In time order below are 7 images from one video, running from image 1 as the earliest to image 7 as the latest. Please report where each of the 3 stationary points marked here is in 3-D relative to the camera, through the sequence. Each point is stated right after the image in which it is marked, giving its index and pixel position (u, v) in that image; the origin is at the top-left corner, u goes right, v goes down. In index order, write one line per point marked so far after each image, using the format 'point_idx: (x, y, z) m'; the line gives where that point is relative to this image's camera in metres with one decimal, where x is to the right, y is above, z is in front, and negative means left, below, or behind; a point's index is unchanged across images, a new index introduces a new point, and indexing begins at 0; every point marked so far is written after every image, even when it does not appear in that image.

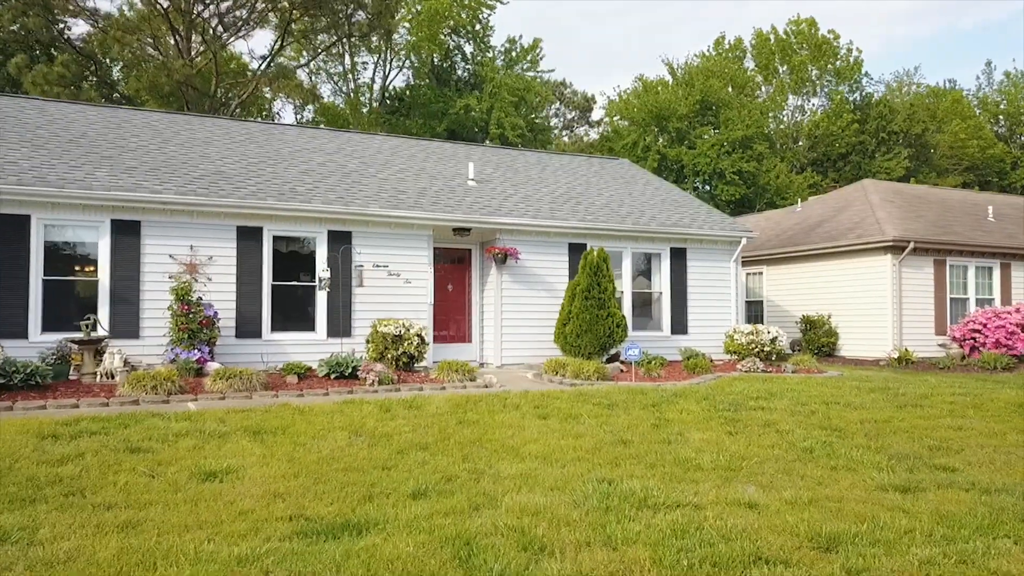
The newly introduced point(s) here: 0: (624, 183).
0: (+2.3, +2.2, +16.8) m
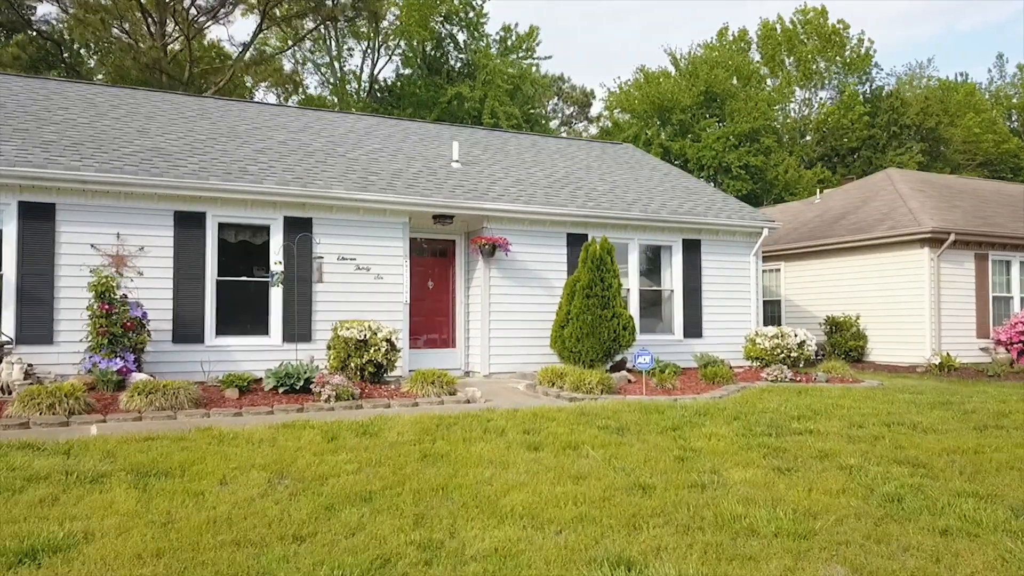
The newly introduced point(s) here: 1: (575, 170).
0: (+2.2, +2.2, +15.0) m
1: (+1.1, +2.1, +14.1) m
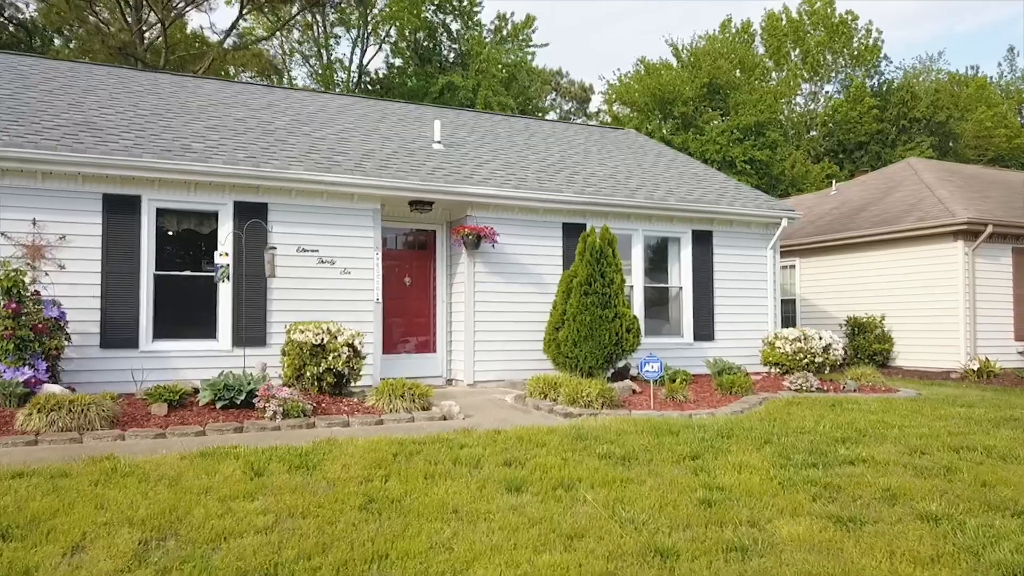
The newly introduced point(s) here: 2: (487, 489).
0: (+2.0, +2.3, +13.6) m
1: (+1.0, +2.1, +12.7) m
2: (-0.1, -1.2, +4.7) m
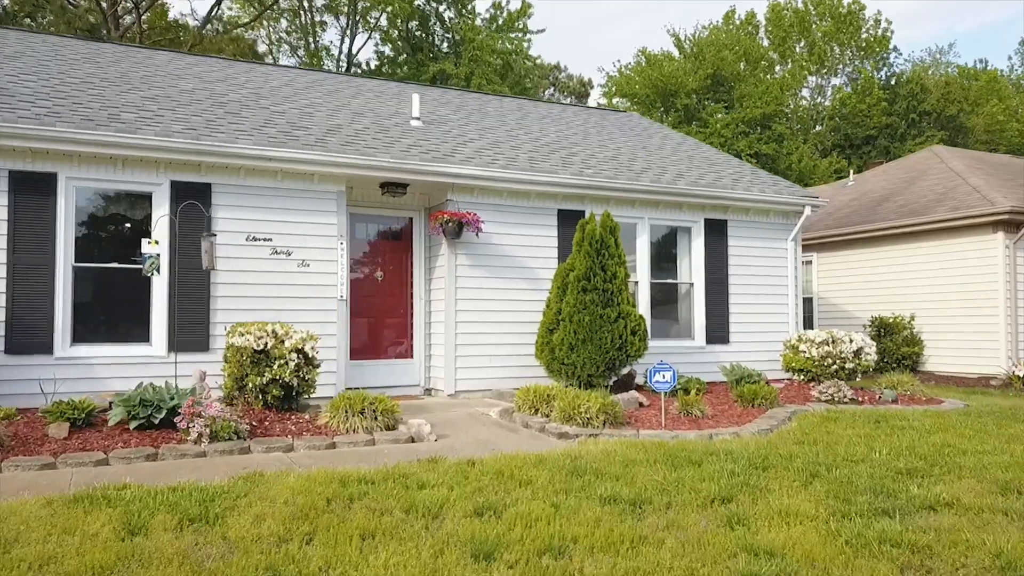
0: (+1.9, +2.3, +12.2) m
1: (+0.8, +2.2, +11.4) m
2: (-0.3, -1.1, +3.3) m
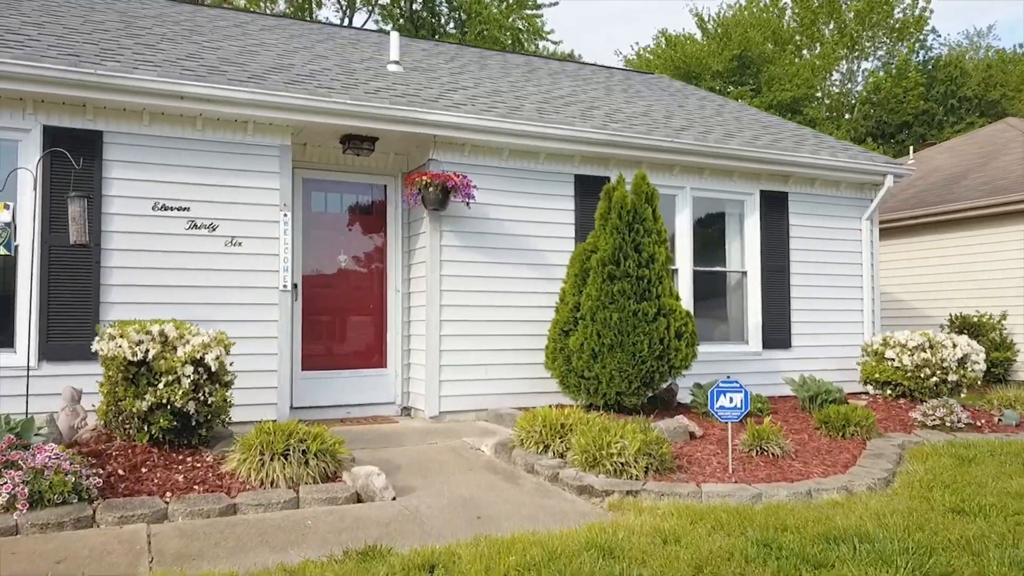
0: (+1.9, +2.4, +10.1) m
1: (+0.9, +2.3, +9.2) m
2: (-0.3, -1.0, +1.2) m
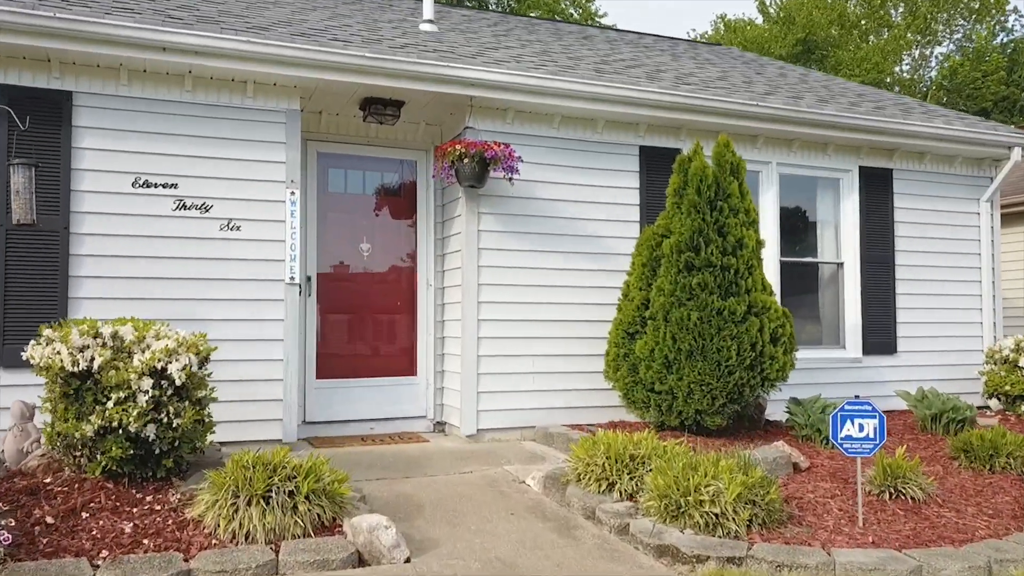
0: (+2.5, +2.4, +8.8) m
1: (+1.4, +2.3, +8.0) m
2: (-0.3, -1.0, +0.1) m
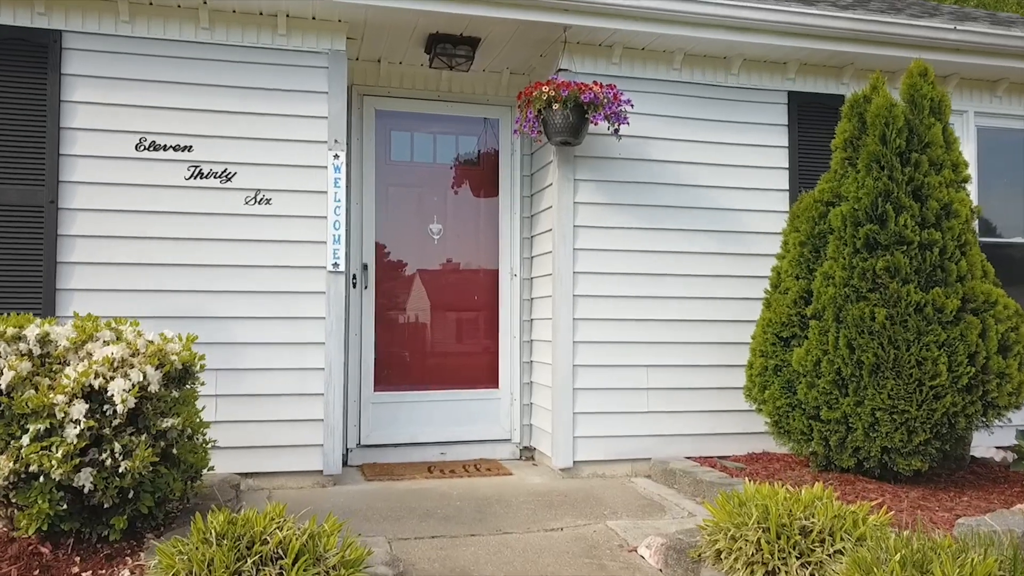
0: (+3.5, +2.5, +7.1) m
1: (+2.3, +2.4, +6.5) m
2: (-0.5, -0.9, -1.1) m
